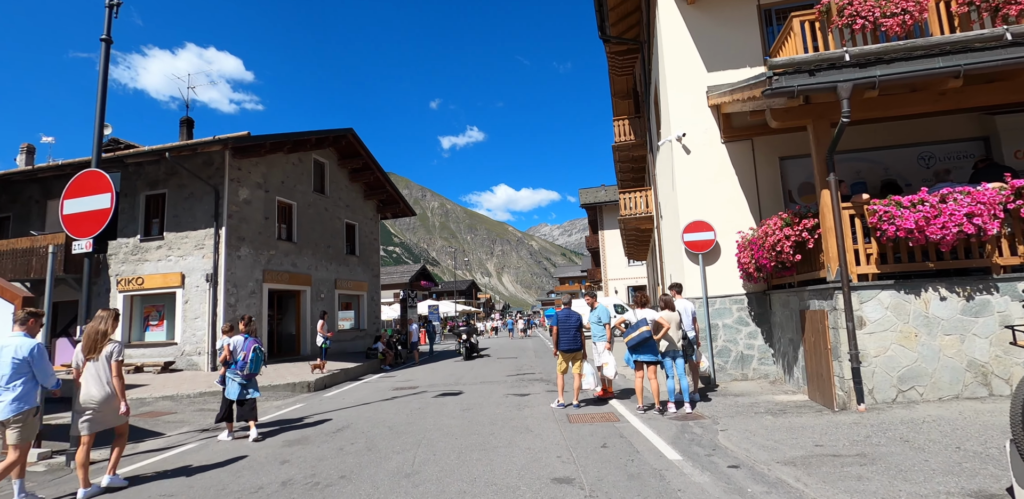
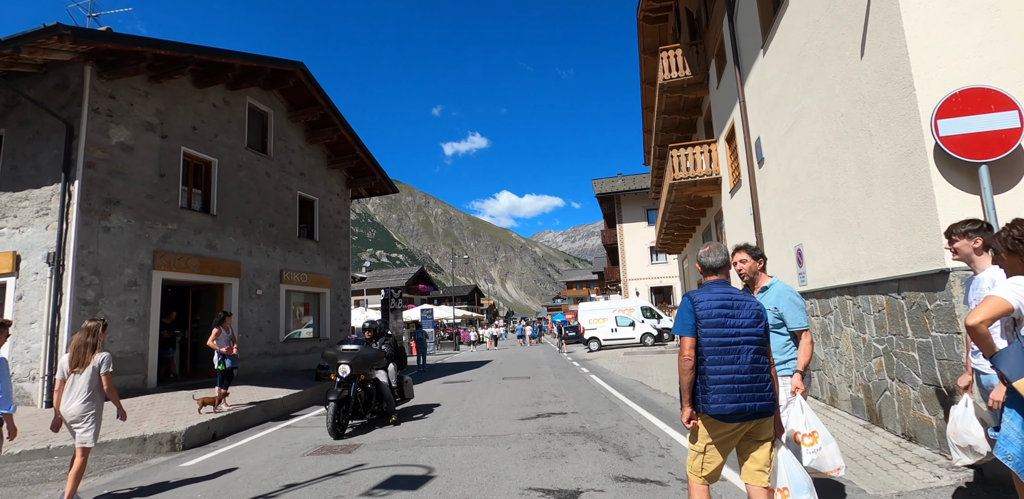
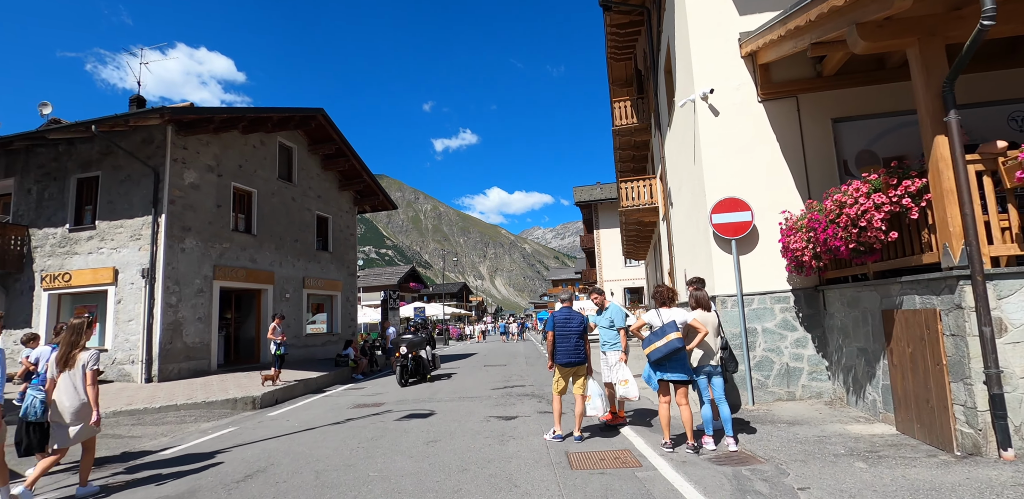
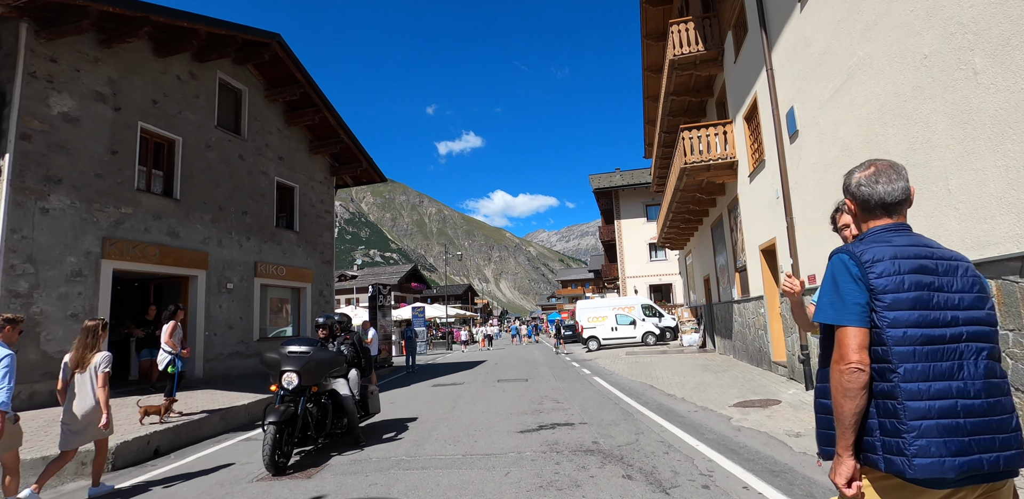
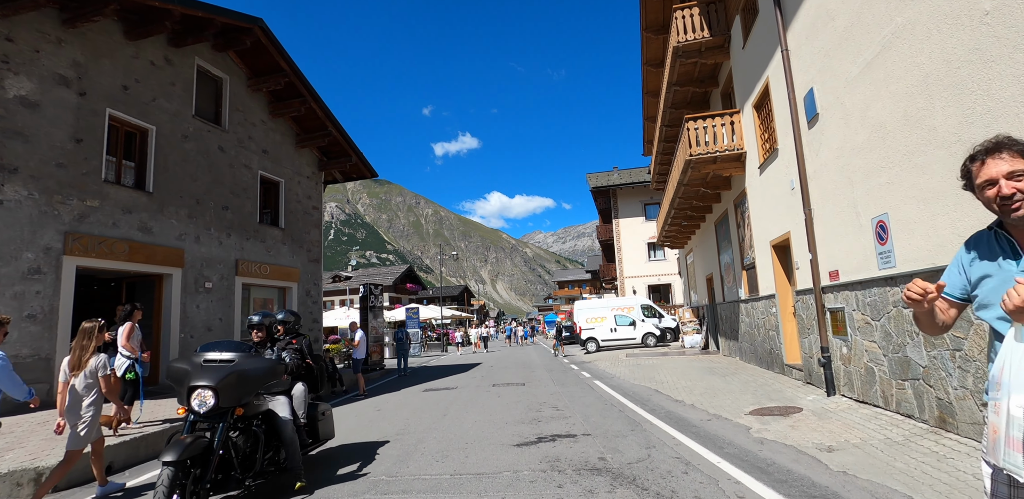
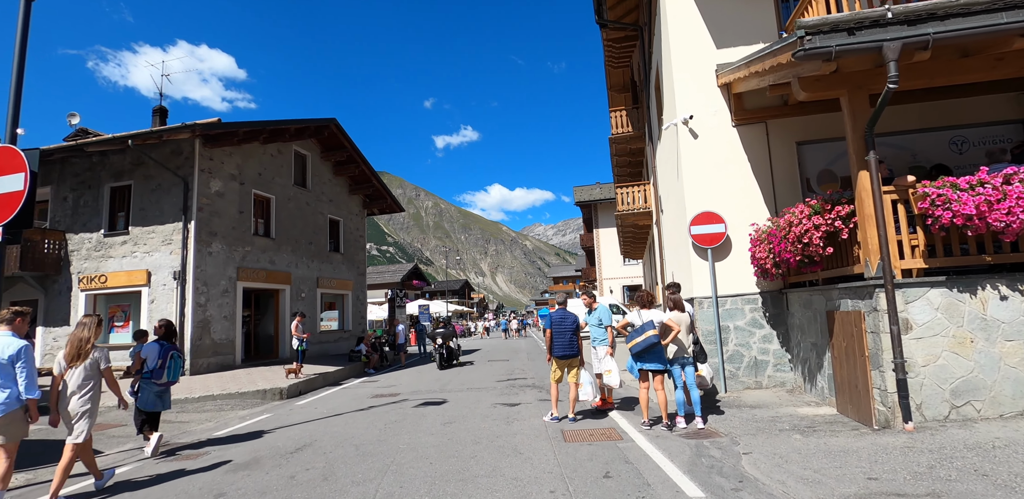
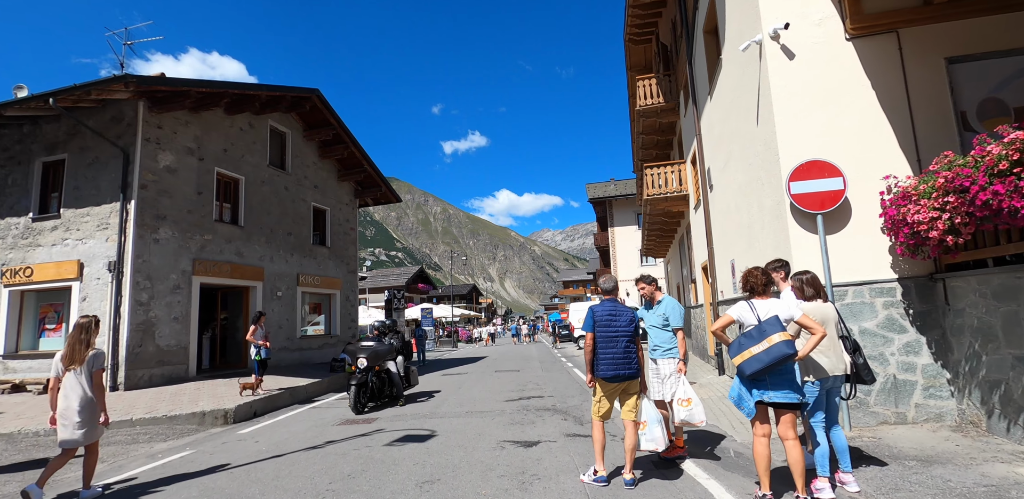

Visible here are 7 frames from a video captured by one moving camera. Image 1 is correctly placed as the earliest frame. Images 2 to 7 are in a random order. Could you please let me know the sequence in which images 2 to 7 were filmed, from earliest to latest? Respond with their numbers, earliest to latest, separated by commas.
6, 3, 7, 2, 4, 5
